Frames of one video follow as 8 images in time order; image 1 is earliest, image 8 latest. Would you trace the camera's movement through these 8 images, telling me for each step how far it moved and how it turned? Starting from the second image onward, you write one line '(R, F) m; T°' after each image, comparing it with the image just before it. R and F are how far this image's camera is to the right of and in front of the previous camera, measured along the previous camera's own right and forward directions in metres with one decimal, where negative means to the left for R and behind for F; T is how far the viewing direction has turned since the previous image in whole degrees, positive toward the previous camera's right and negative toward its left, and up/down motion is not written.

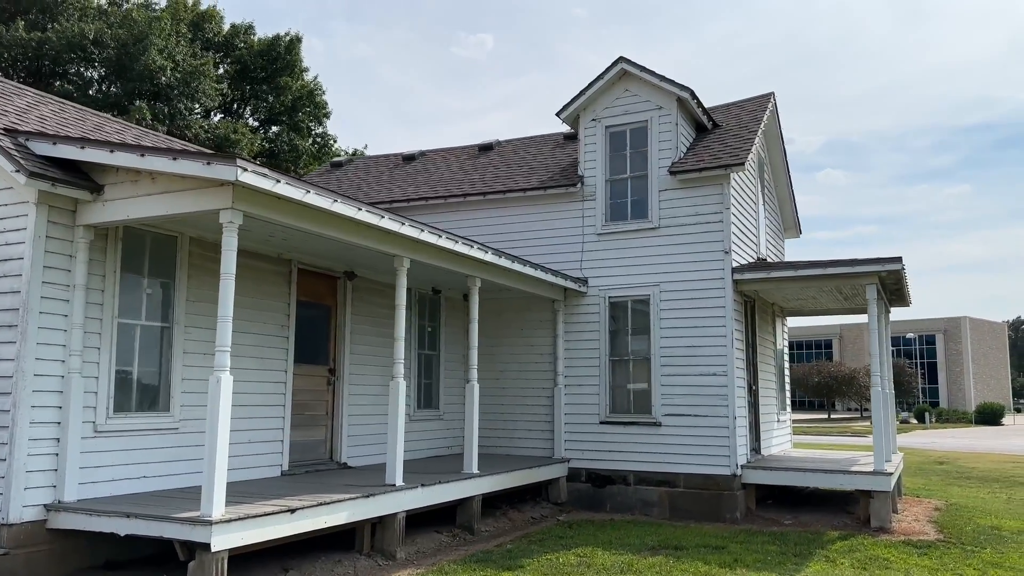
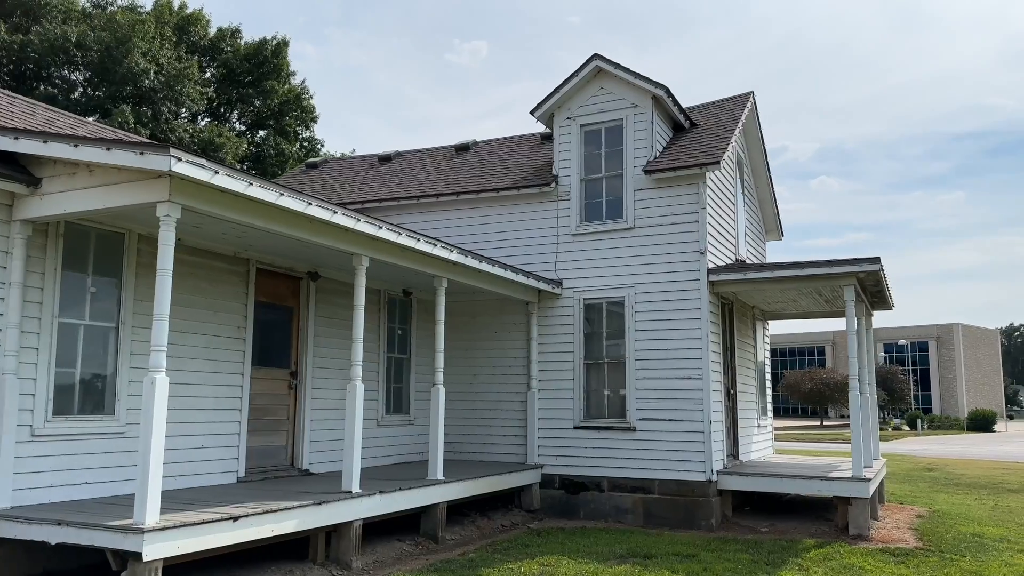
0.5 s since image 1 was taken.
(+0.3, +0.3) m; 0°
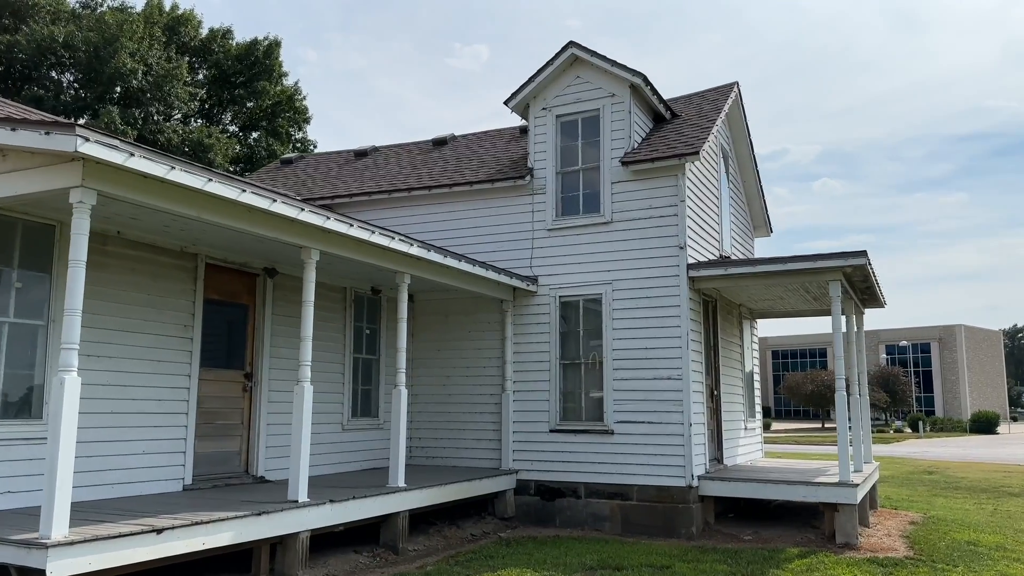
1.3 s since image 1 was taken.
(+0.4, +0.5) m; 0°
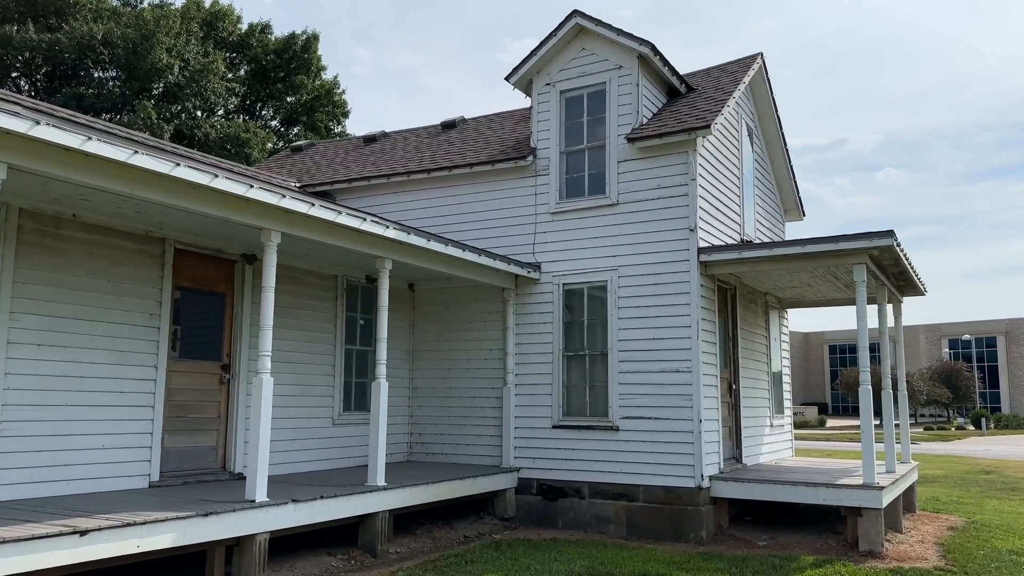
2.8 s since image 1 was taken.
(+0.6, +0.6) m; -4°
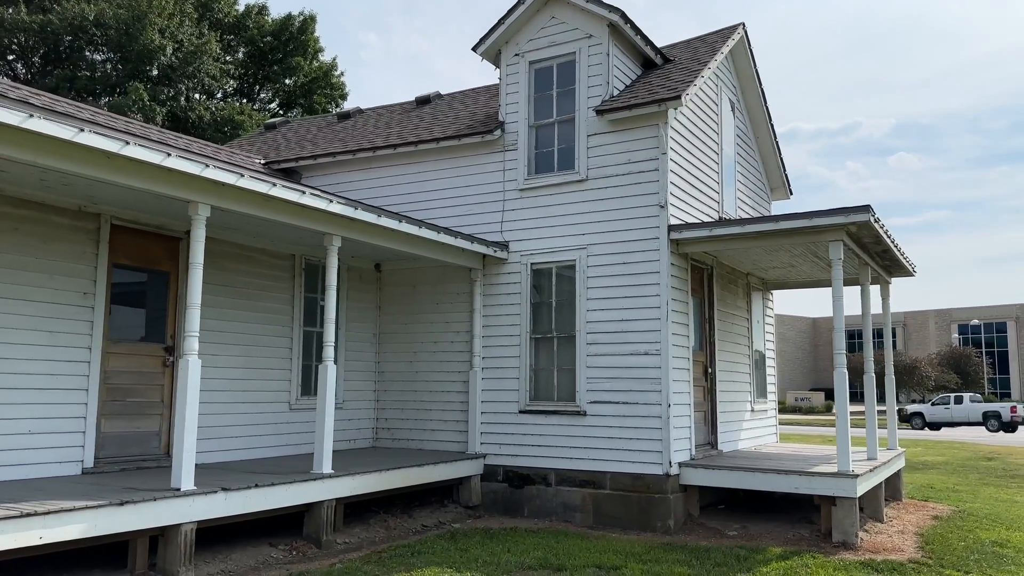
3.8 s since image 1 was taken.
(+0.5, +0.4) m; -1°
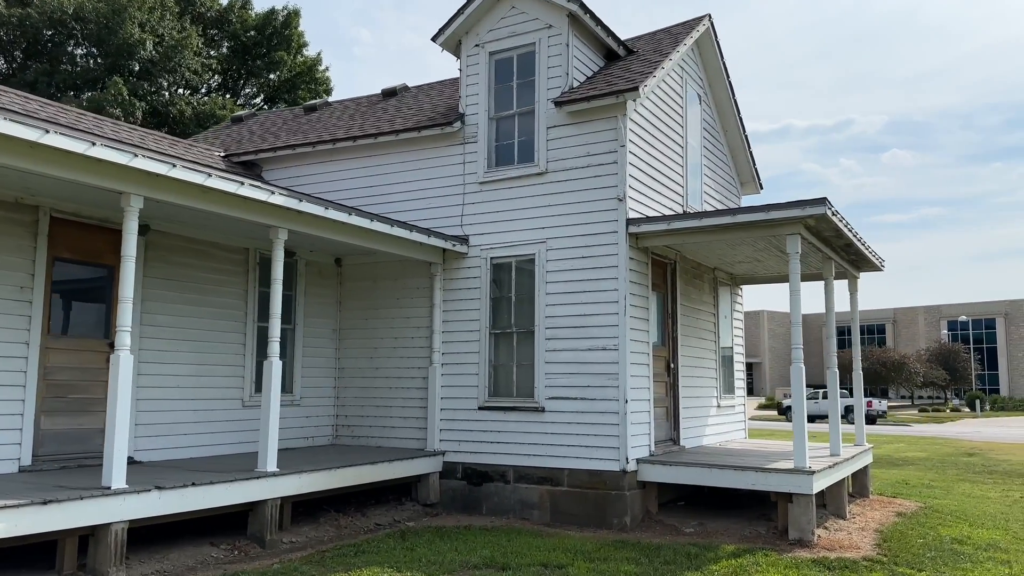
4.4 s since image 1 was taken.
(+0.4, +0.1) m; 0°
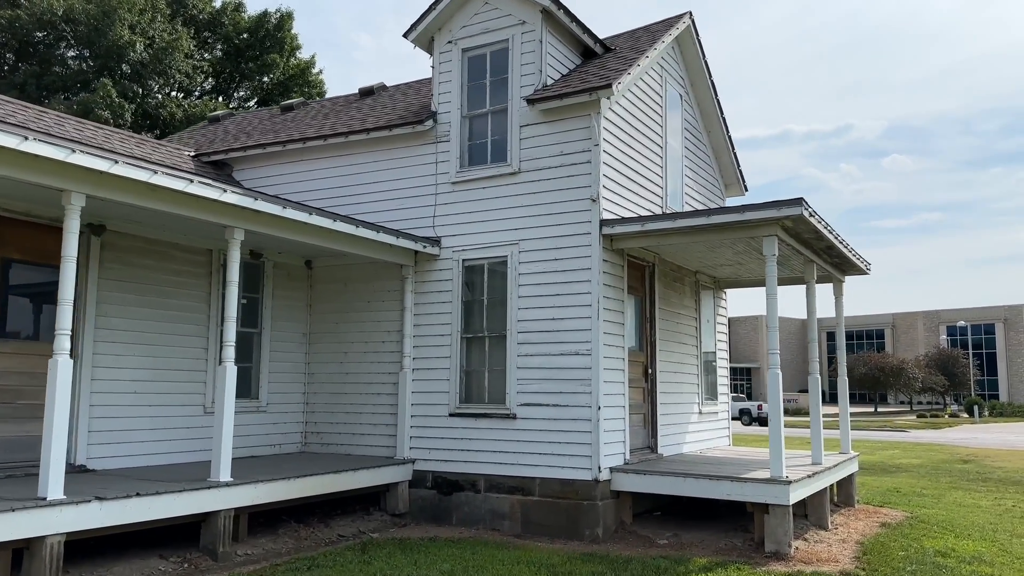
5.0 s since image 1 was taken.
(+0.3, +0.3) m; 0°
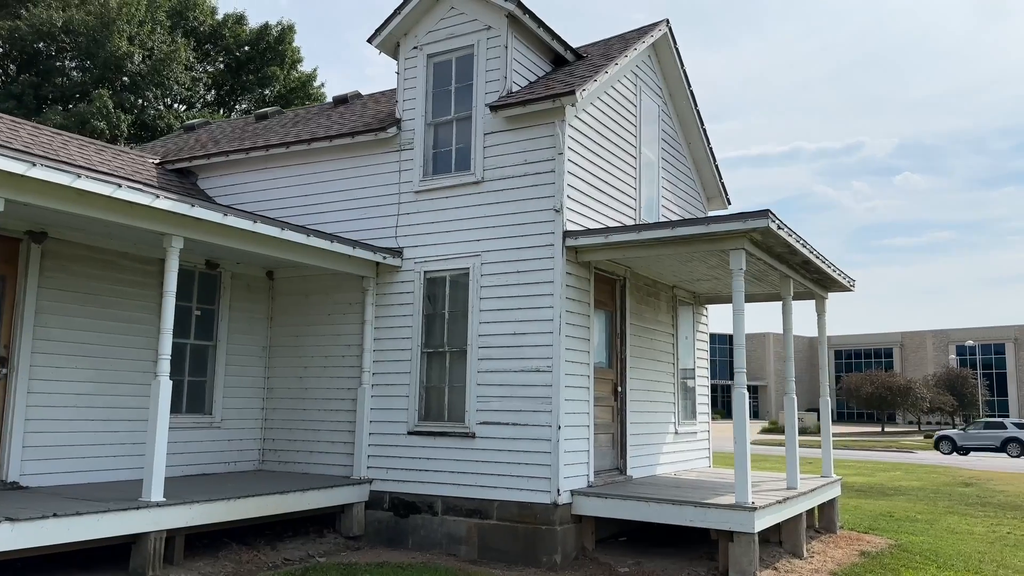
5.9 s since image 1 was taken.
(+0.5, +0.4) m; -1°
